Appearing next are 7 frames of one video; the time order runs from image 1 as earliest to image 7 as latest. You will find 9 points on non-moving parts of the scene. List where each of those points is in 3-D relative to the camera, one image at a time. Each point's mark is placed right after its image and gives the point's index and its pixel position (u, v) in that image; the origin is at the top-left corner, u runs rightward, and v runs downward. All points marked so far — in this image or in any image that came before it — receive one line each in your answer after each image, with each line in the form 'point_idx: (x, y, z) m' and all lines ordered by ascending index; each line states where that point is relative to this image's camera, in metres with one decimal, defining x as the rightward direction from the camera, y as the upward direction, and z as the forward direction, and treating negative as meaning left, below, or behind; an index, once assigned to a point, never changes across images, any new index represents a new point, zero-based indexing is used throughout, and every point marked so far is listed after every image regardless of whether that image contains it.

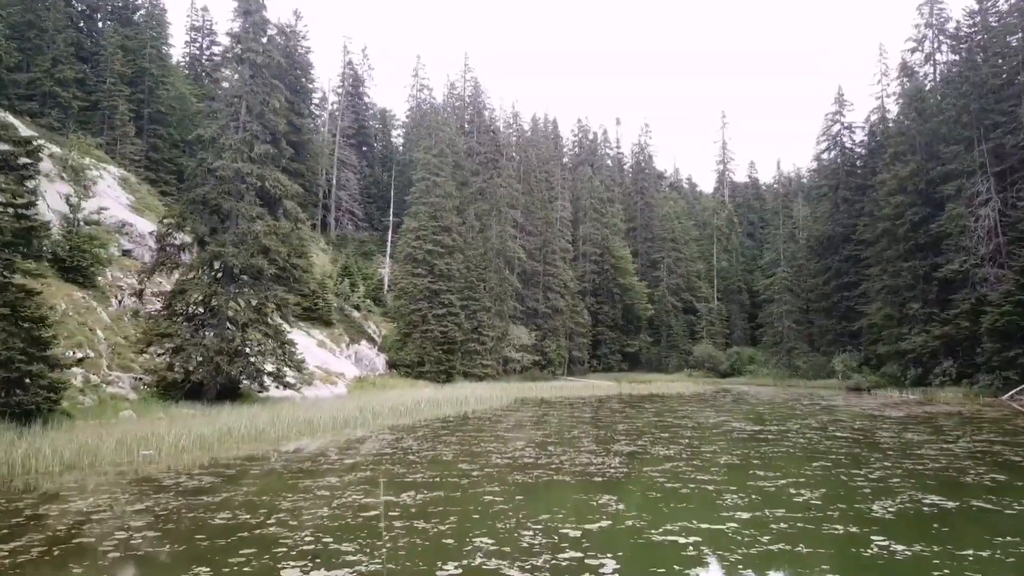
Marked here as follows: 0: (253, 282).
0: (-6.1, +0.1, +19.1) m
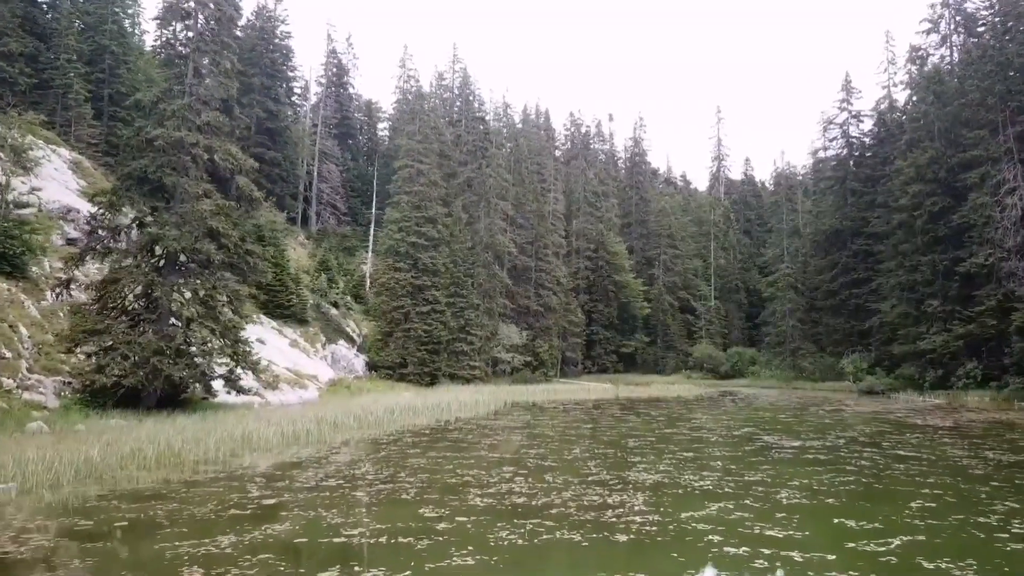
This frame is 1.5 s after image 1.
0: (-6.4, +0.3, +16.5) m
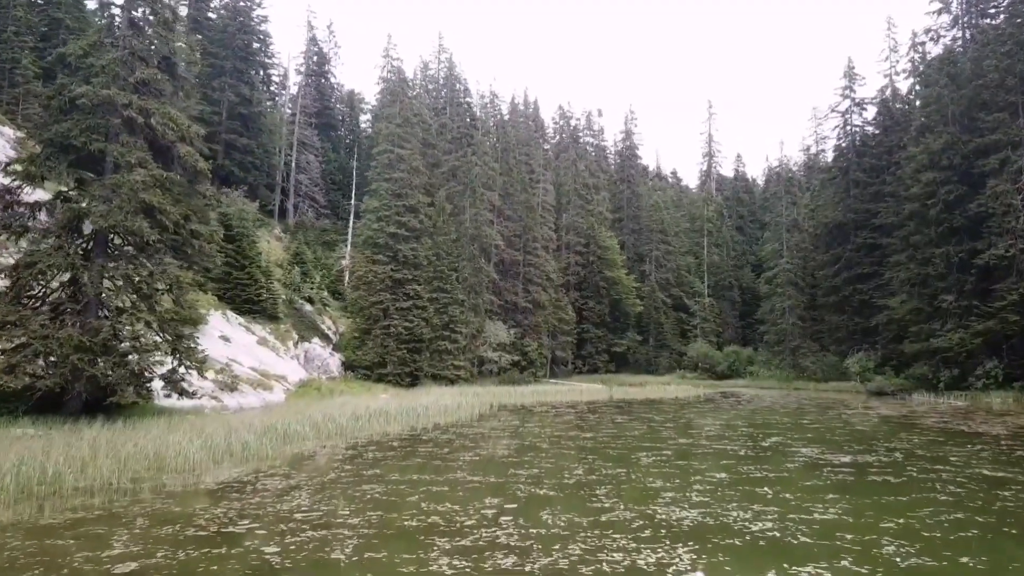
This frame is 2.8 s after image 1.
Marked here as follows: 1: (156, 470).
0: (-6.6, +0.6, +14.2) m
1: (-3.7, -1.9, +8.5) m
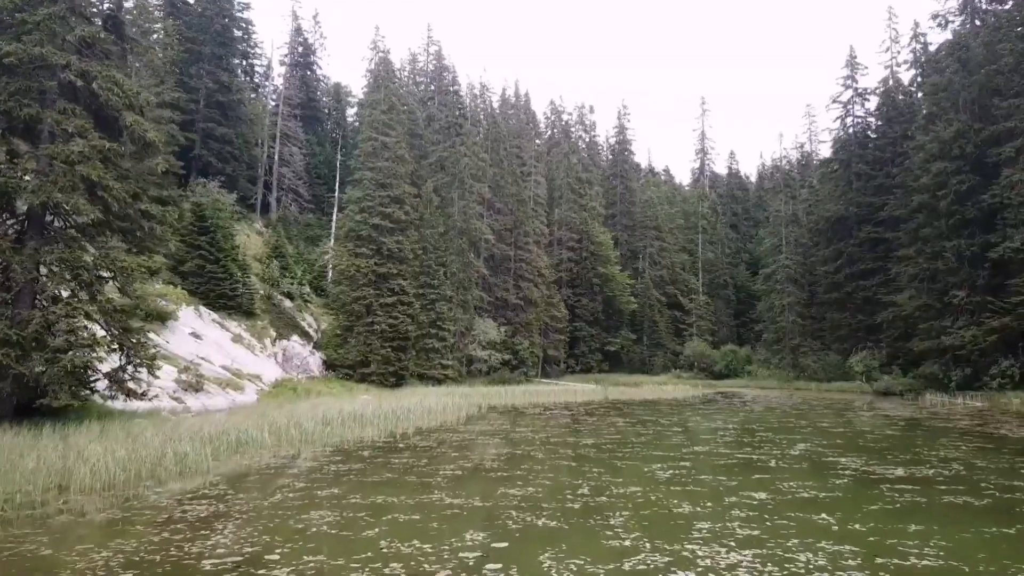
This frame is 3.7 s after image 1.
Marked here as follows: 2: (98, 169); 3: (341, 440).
0: (-6.8, +0.8, +12.5) m
1: (-3.8, -1.7, +6.8) m
2: (-6.2, +1.8, +12.1) m
3: (-2.6, -2.3, +11.9) m
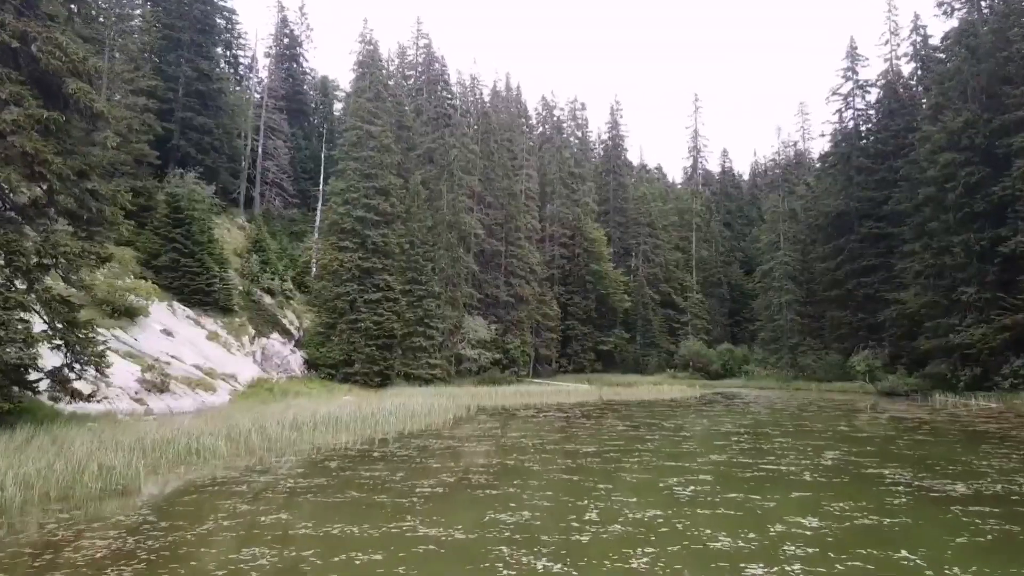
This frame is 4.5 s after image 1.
0: (-6.9, +1.0, +11.1) m
1: (-3.9, -1.5, +5.5) m
2: (-6.4, +1.9, +10.8) m
3: (-2.7, -2.1, +10.6) m
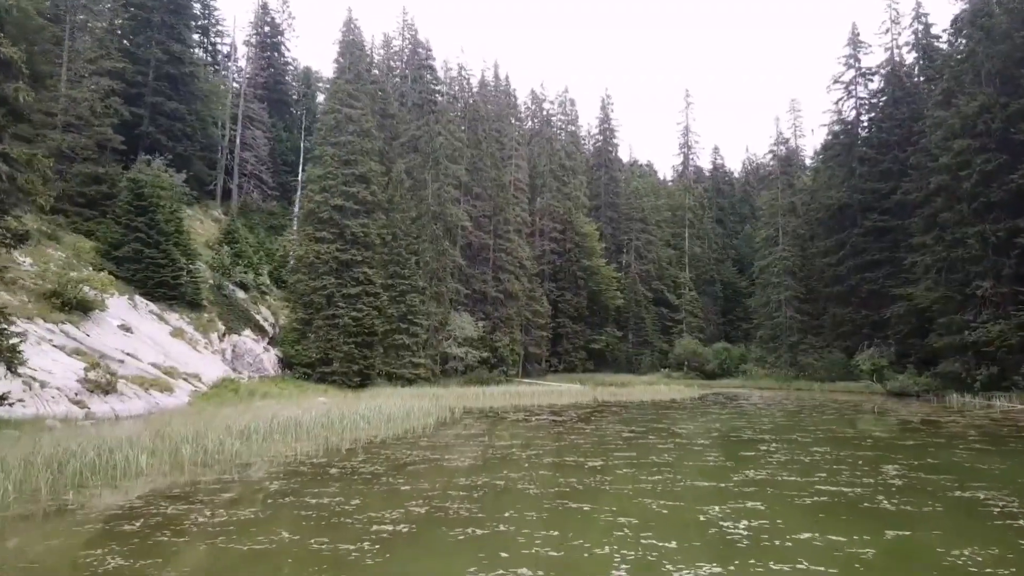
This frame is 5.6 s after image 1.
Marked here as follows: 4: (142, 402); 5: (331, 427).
0: (-7.0, +1.2, +9.3) m
1: (-3.9, -1.3, +3.7) m
2: (-6.5, +2.2, +8.9) m
3: (-2.8, -1.9, +8.8) m
4: (-7.2, -2.2, +15.7) m
5: (-2.7, -2.1, +11.7) m
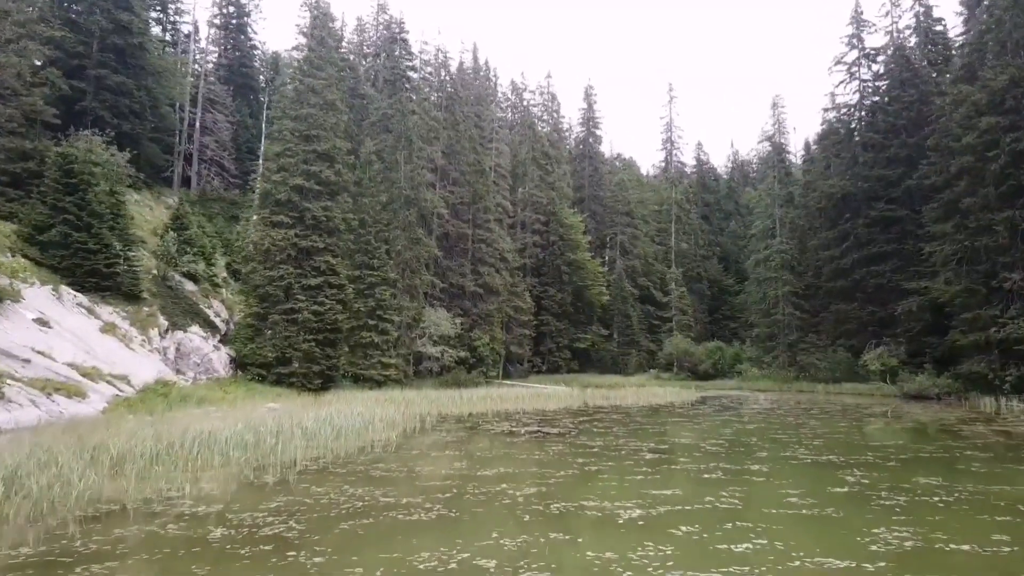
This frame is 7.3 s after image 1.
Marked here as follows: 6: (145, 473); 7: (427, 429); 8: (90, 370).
0: (-7.1, +1.5, +6.3) m
1: (-3.9, -1.0, +0.8) m
2: (-6.5, +2.4, +6.0) m
3: (-2.9, -1.6, +6.0) m
4: (-7.5, -1.9, +12.7) m
5: (-2.8, -1.8, +8.8) m
6: (-3.2, -1.6, +7.3) m
7: (-1.5, -2.4, +13.7) m
8: (-8.7, -1.7, +16.6) m
